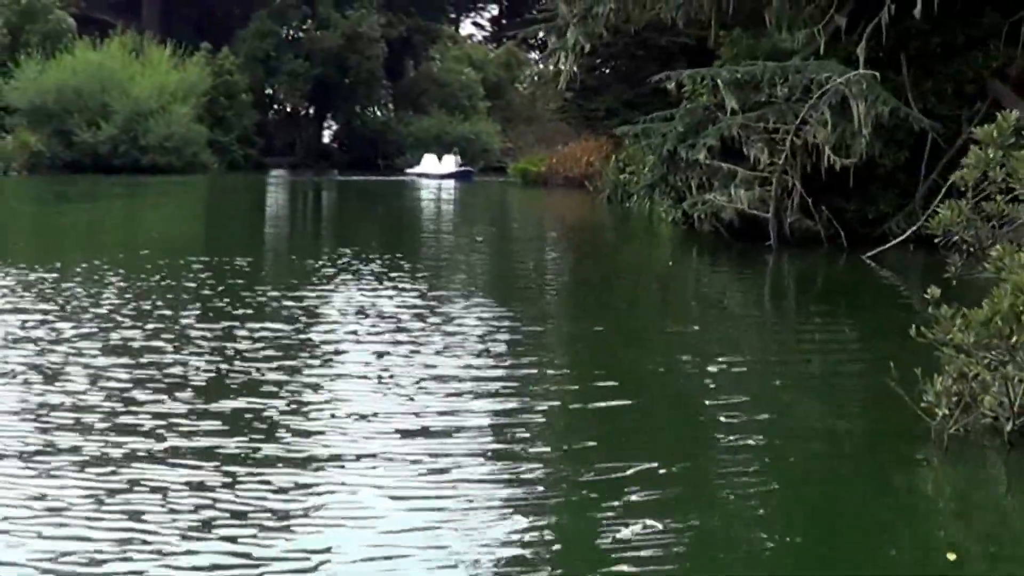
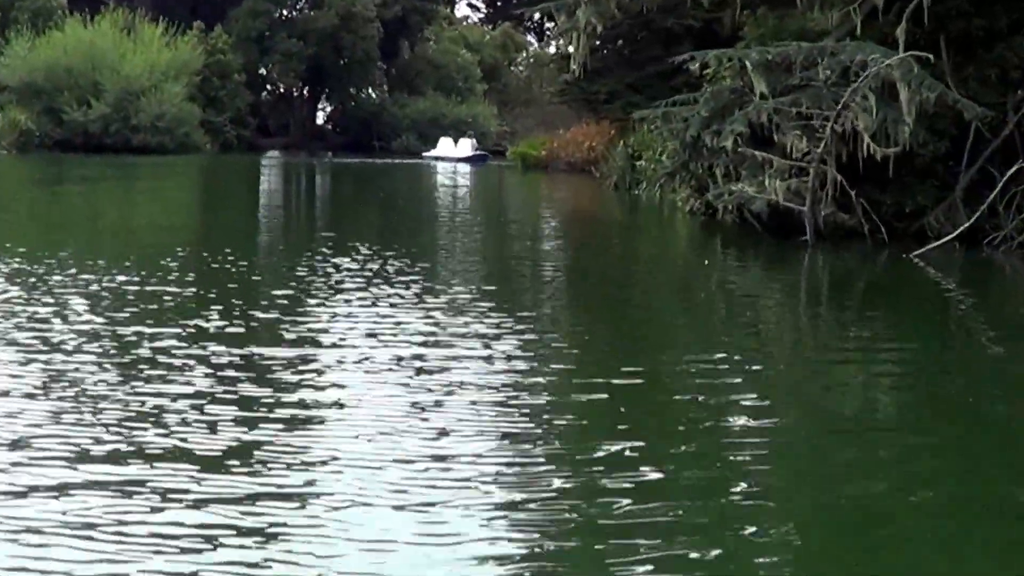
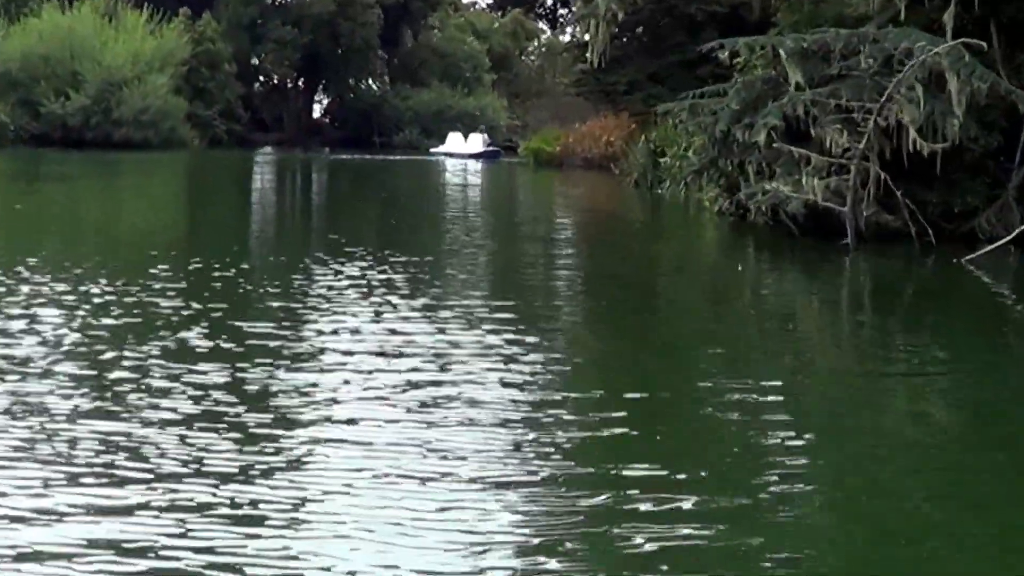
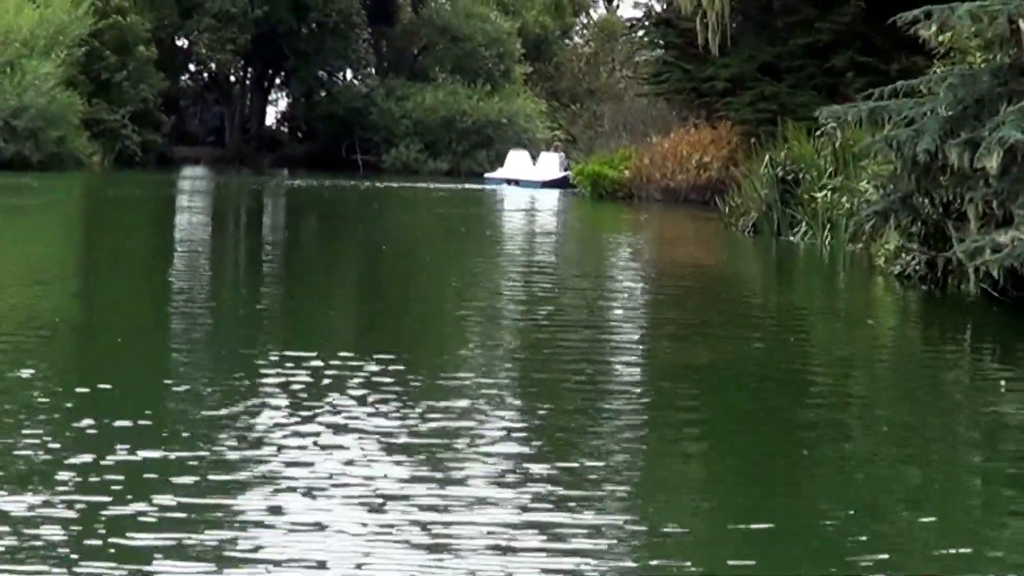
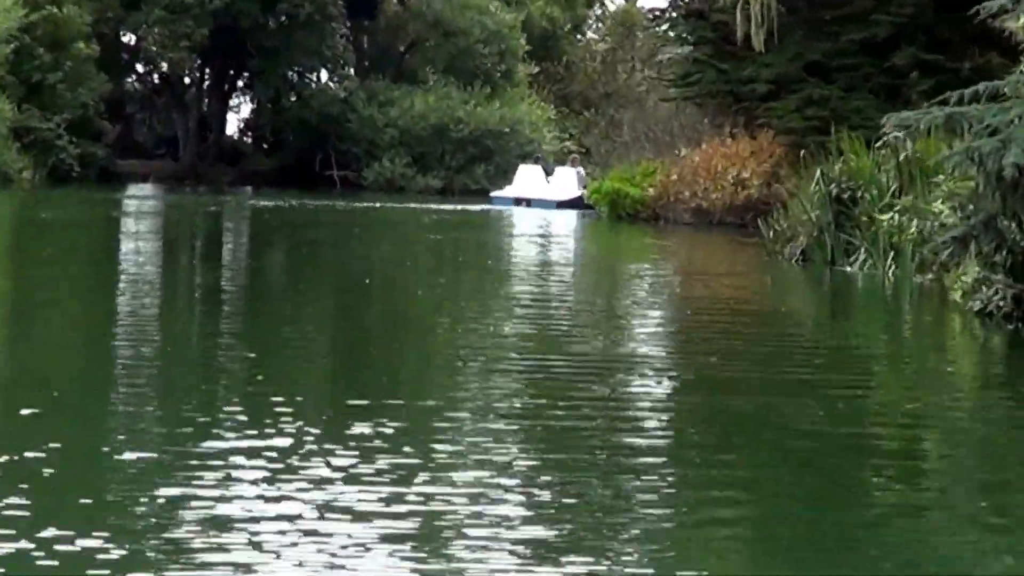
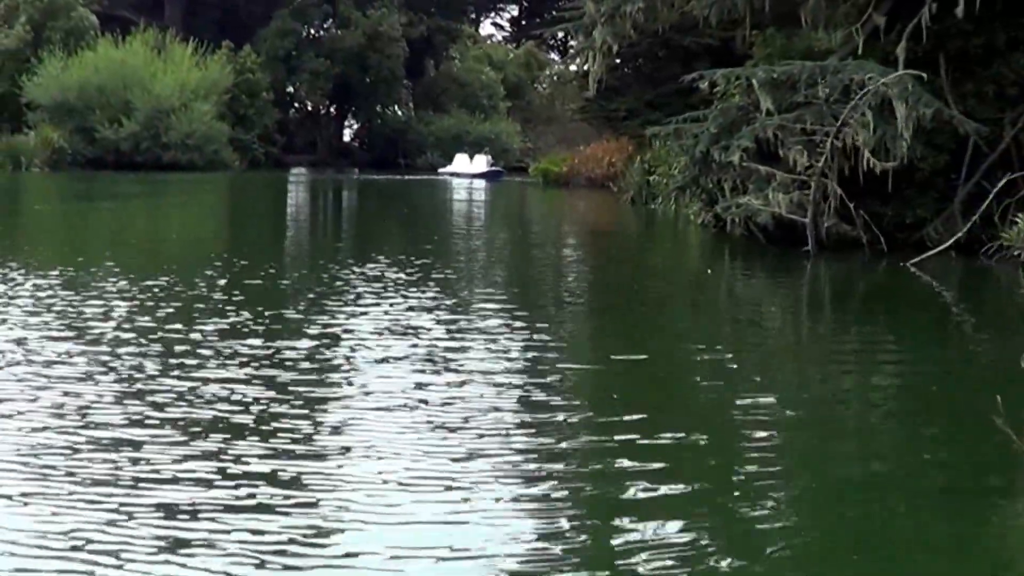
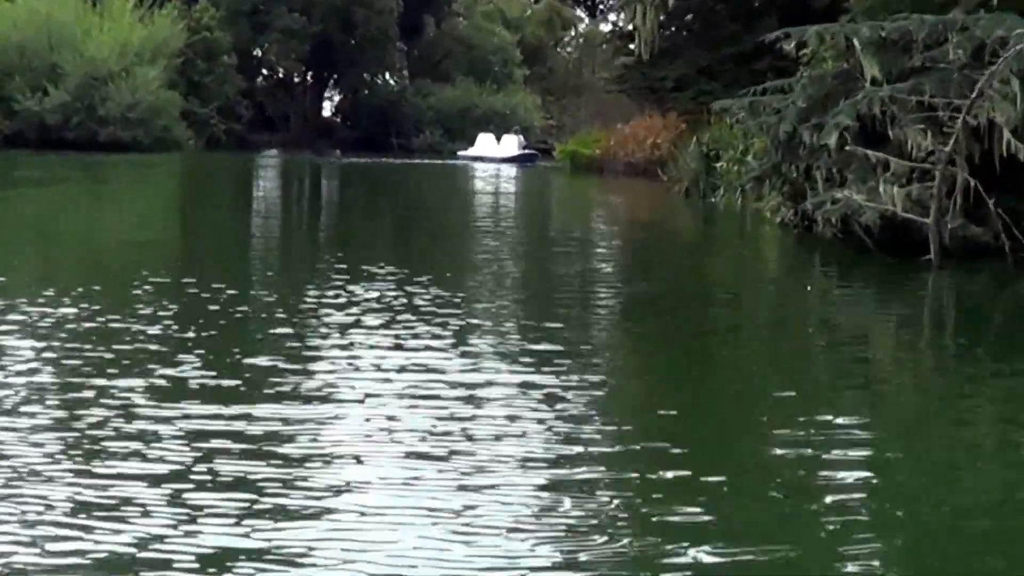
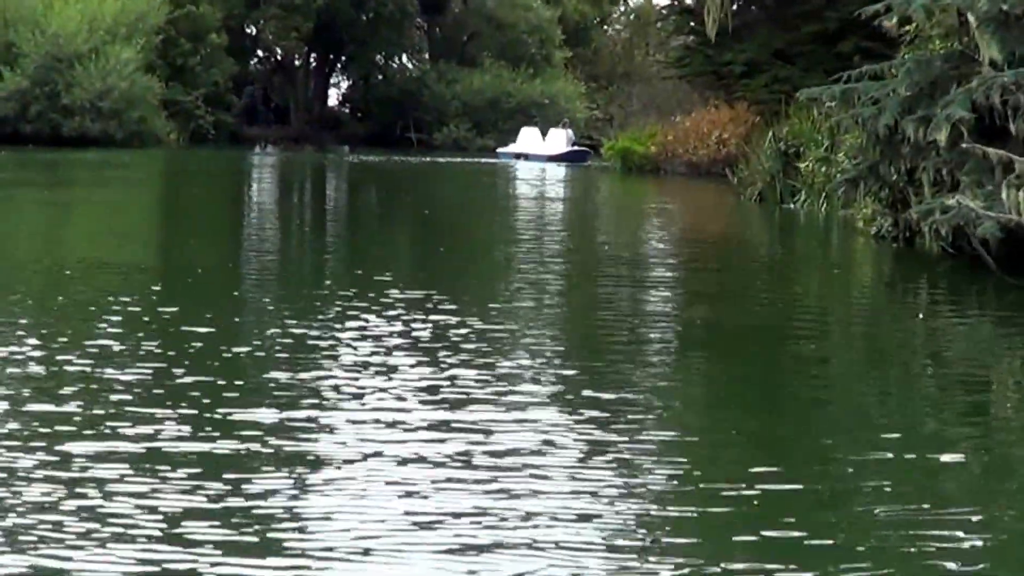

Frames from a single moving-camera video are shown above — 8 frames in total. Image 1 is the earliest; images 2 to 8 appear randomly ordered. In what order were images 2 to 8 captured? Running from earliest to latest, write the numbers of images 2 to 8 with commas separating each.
6, 2, 3, 7, 8, 4, 5
